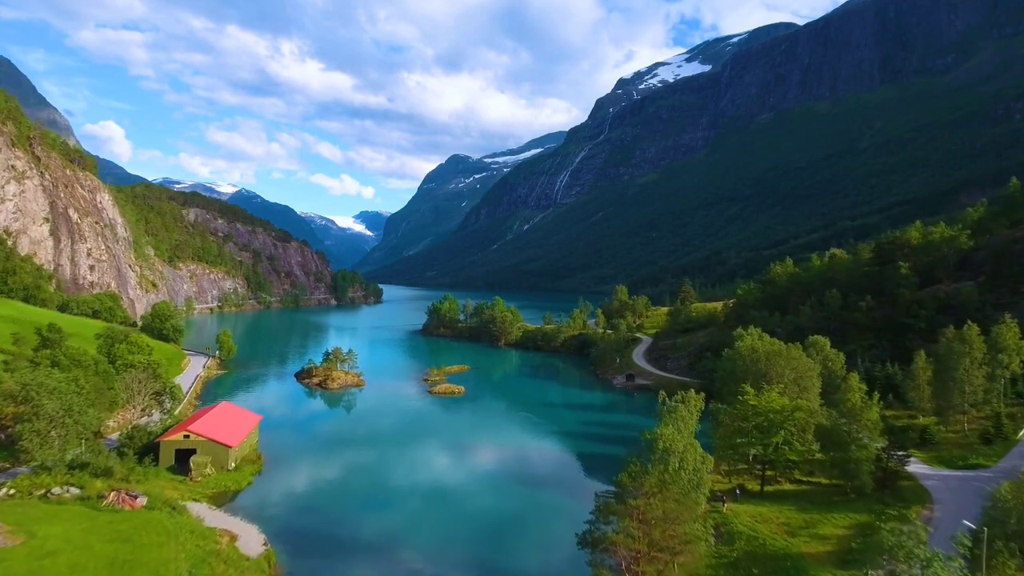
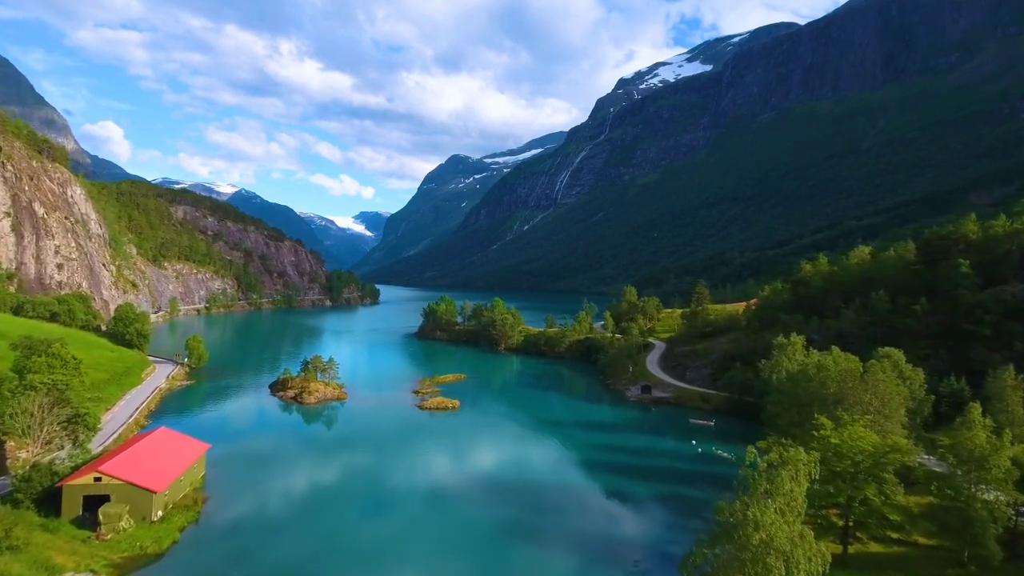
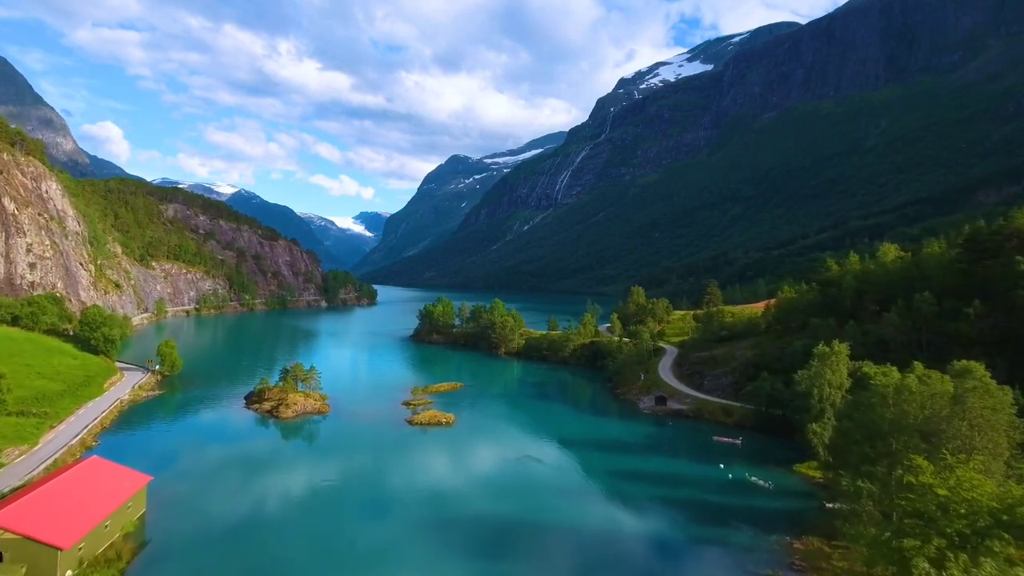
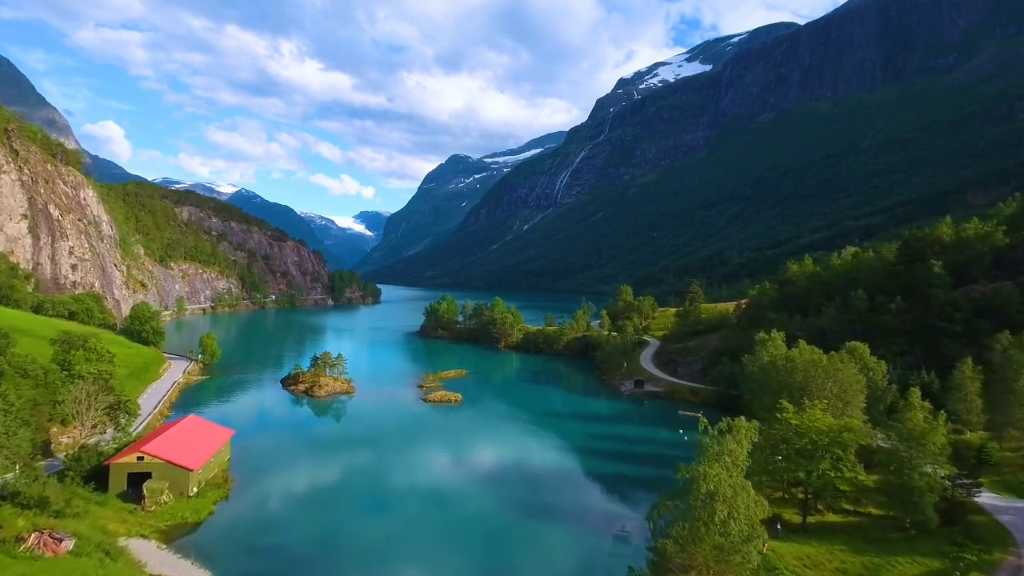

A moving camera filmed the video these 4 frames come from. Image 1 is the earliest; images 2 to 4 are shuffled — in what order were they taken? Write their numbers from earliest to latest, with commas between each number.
4, 2, 3
